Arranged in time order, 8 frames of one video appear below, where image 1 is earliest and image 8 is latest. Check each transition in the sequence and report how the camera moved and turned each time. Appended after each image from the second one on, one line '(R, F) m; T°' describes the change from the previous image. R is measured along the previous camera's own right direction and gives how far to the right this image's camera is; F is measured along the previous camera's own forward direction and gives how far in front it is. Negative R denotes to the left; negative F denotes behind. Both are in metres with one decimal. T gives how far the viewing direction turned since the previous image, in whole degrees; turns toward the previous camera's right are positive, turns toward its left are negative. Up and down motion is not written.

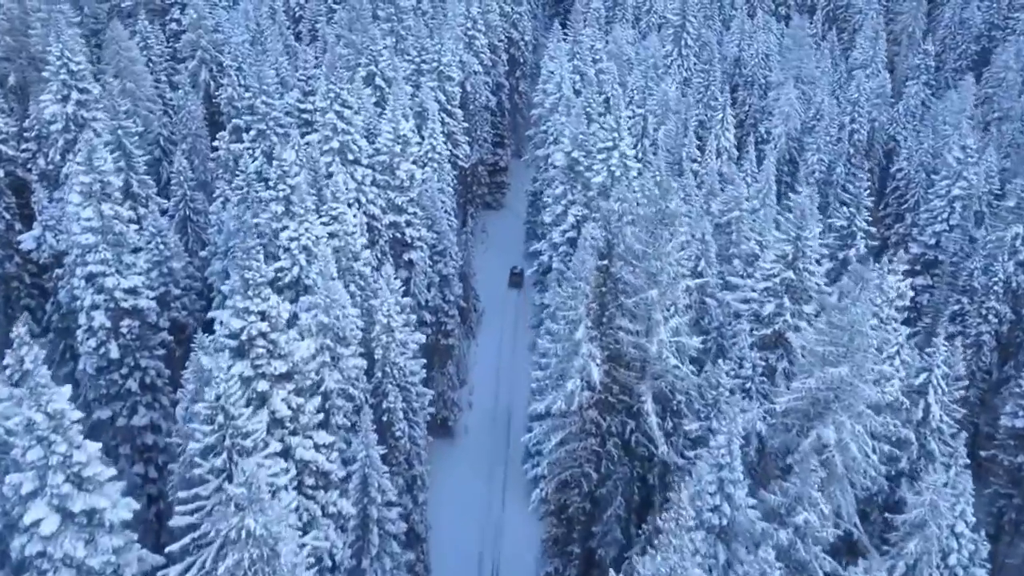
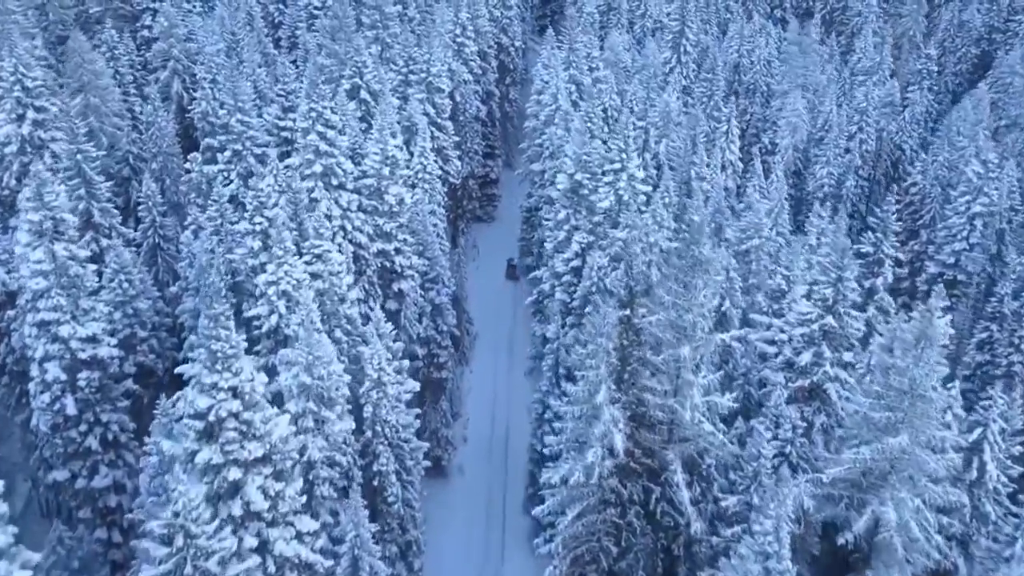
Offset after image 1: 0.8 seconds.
(-0.7, +3.2) m; +1°
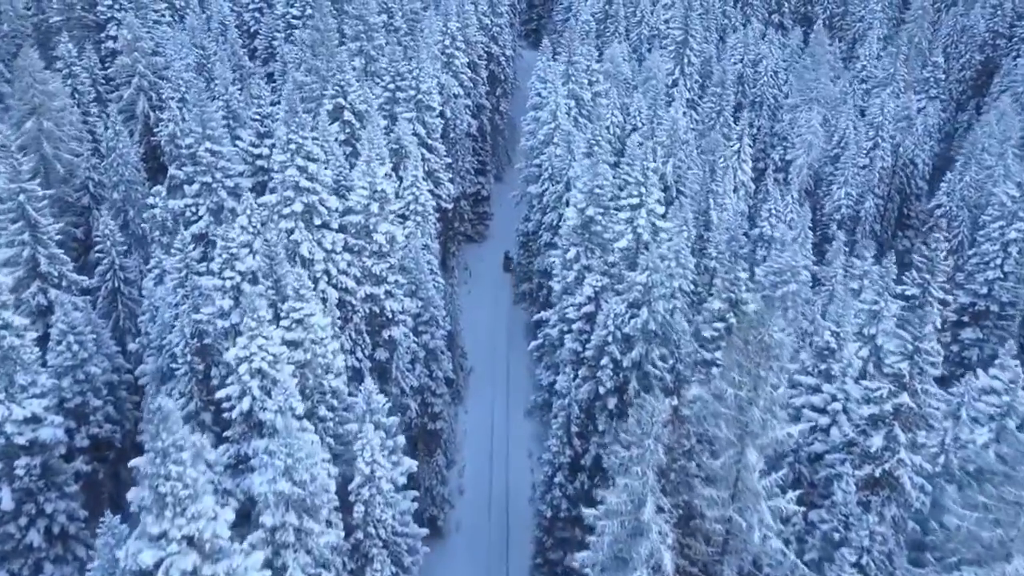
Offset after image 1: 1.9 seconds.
(-0.9, +4.1) m; +1°
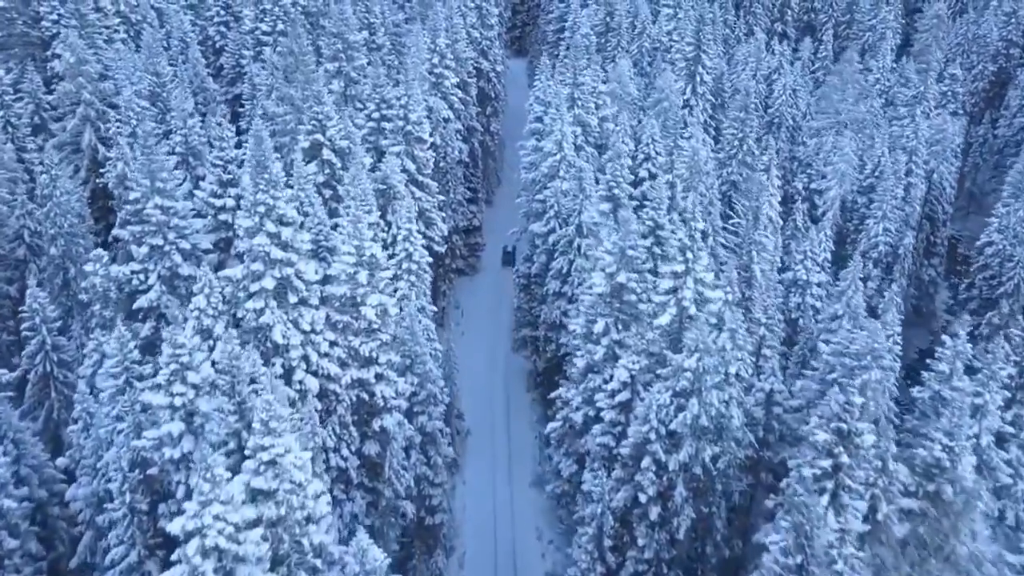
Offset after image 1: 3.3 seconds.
(-1.3, +5.8) m; +2°
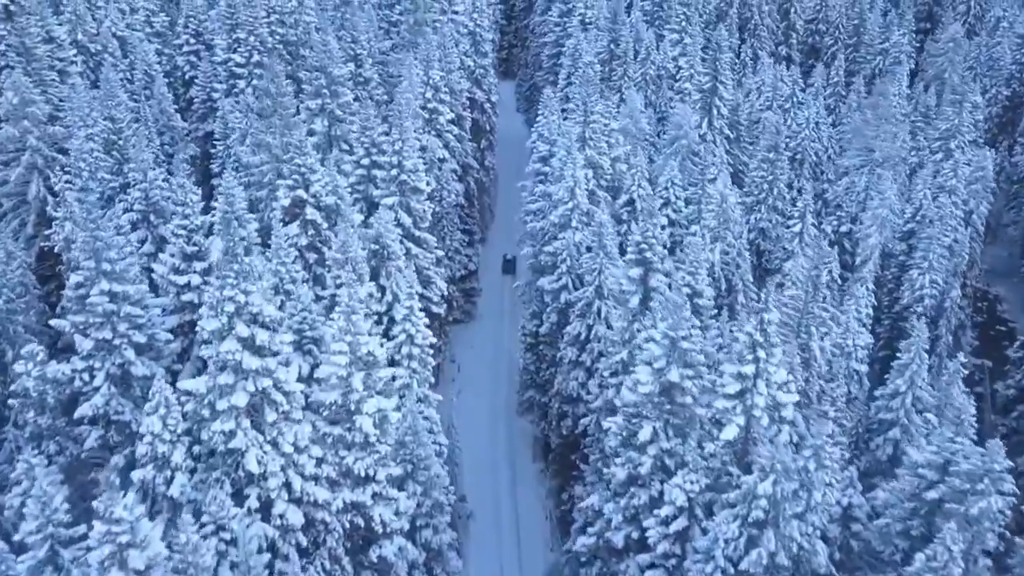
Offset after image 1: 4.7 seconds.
(-1.3, +5.0) m; +1°
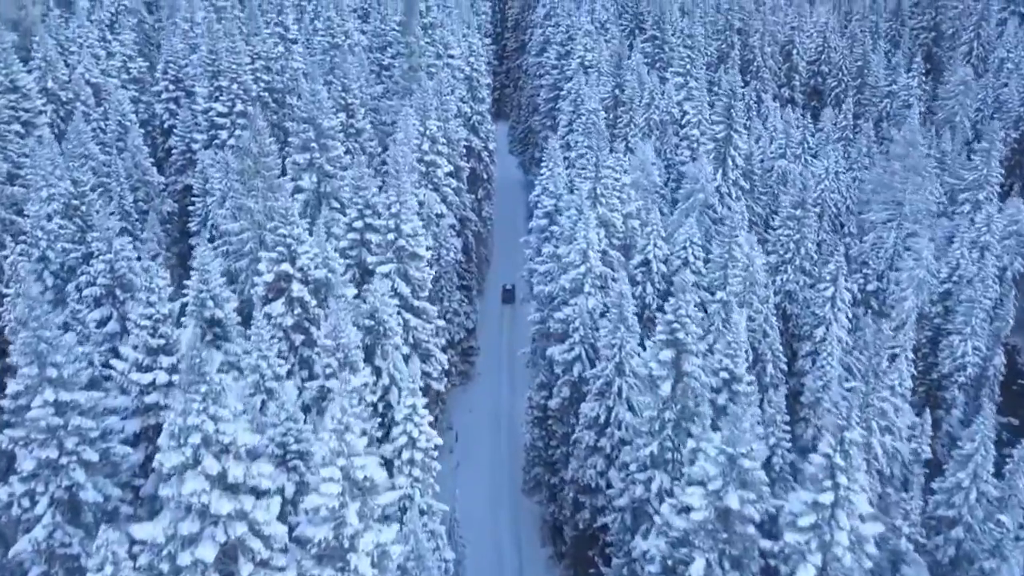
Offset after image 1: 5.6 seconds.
(-0.9, +3.6) m; +1°
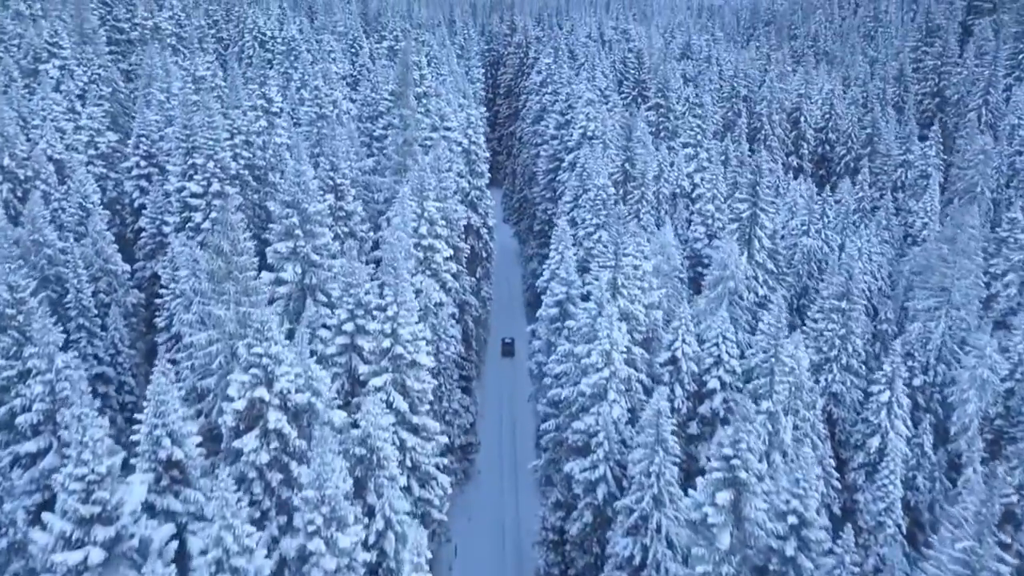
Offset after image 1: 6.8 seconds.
(-1.0, +4.6) m; +1°
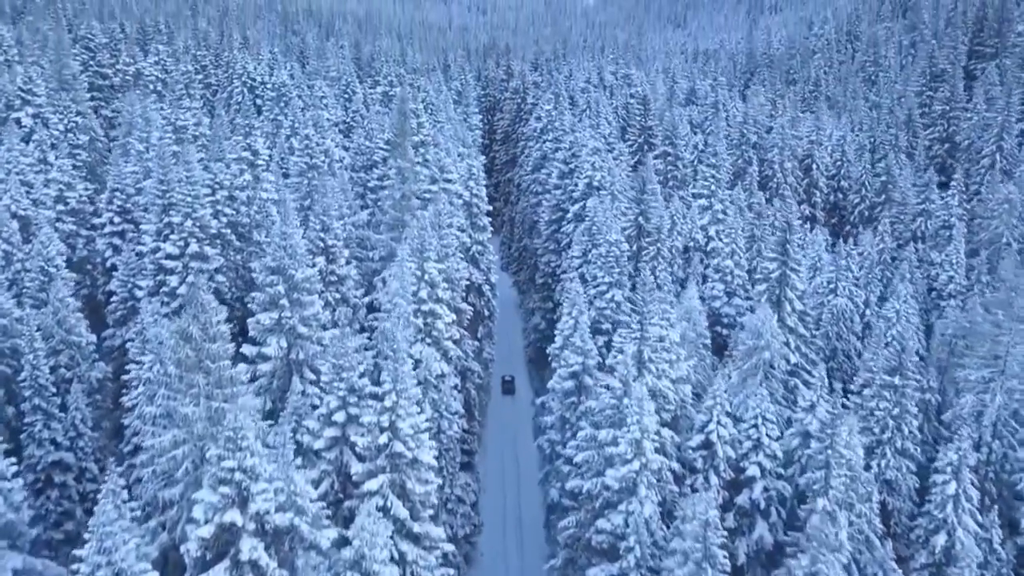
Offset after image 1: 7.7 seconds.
(-0.8, +3.9) m; +1°
